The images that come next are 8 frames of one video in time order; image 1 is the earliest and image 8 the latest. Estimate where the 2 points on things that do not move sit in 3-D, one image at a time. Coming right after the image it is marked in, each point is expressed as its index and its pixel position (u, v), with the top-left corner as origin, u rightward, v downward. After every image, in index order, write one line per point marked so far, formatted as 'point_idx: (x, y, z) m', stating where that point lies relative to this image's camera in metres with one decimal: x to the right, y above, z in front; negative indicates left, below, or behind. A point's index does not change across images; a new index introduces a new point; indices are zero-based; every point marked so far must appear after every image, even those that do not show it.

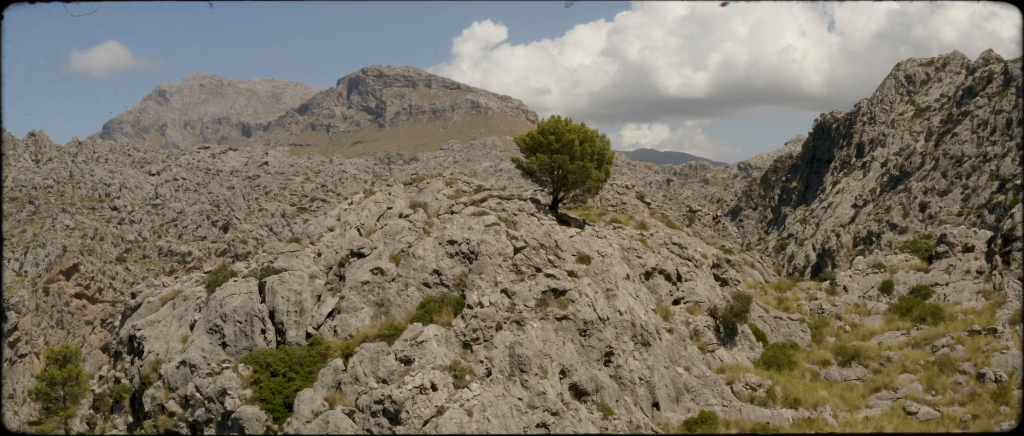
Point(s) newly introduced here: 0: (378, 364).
0: (-4.0, -4.6, +19.1) m
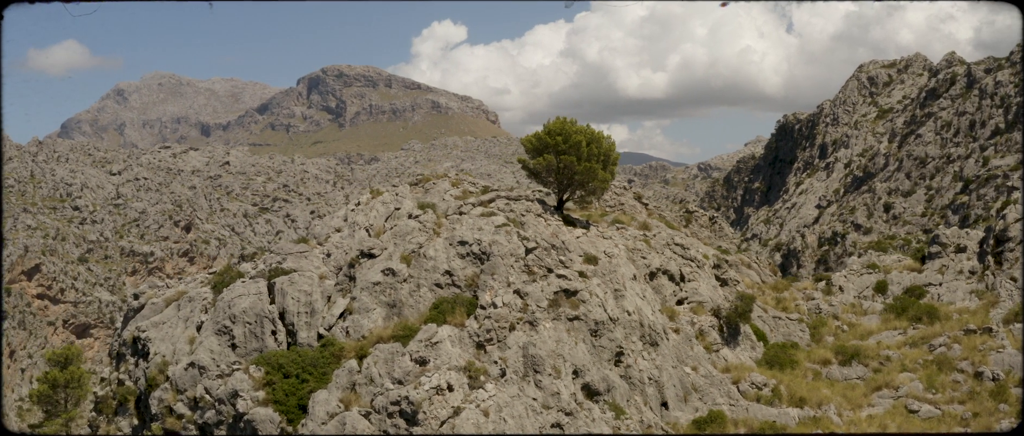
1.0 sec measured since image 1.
0: (-3.6, -4.6, +19.0) m
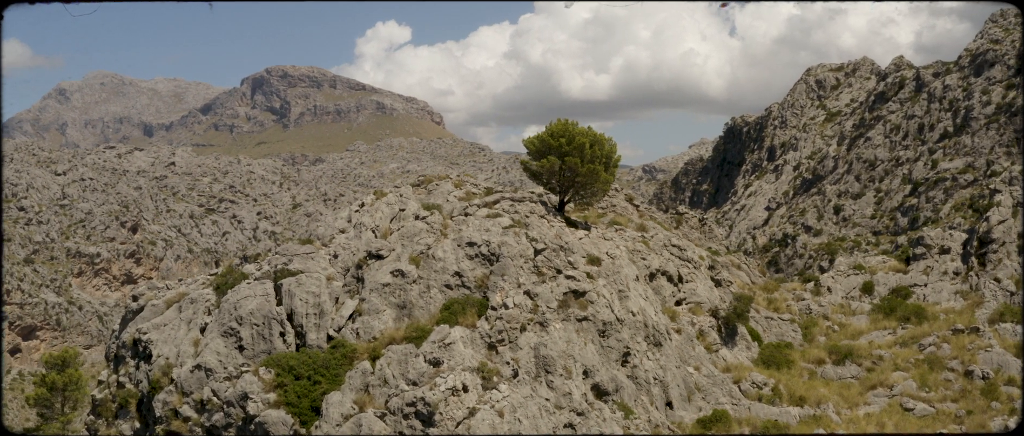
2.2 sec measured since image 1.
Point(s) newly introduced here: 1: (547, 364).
0: (-3.2, -4.6, +18.9) m
1: (+1.1, -4.8, +19.9) m
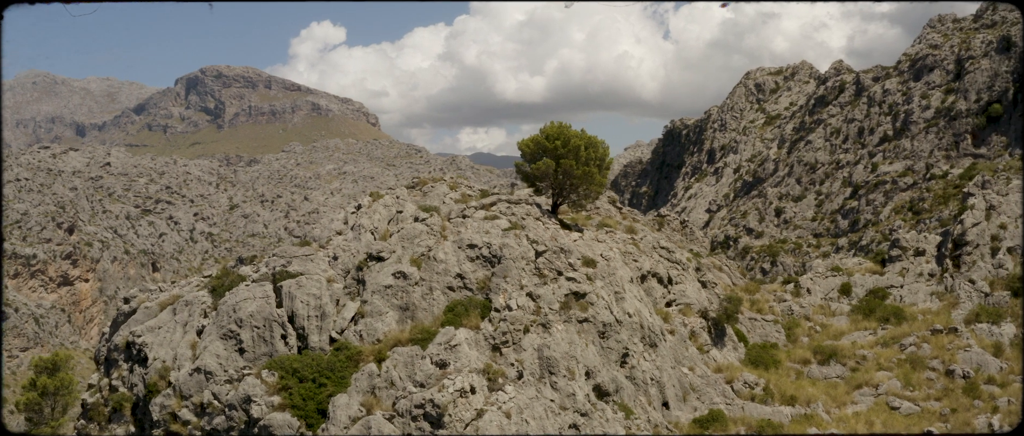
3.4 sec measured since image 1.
0: (-3.0, -4.7, +18.9) m
1: (+1.3, -4.8, +20.0) m
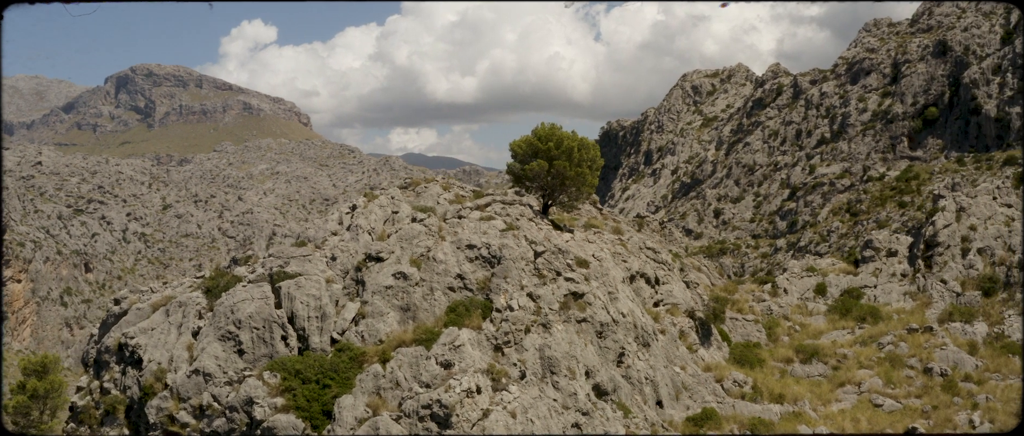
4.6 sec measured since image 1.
0: (-2.9, -4.7, +18.9) m
1: (+1.3, -4.9, +20.2) m
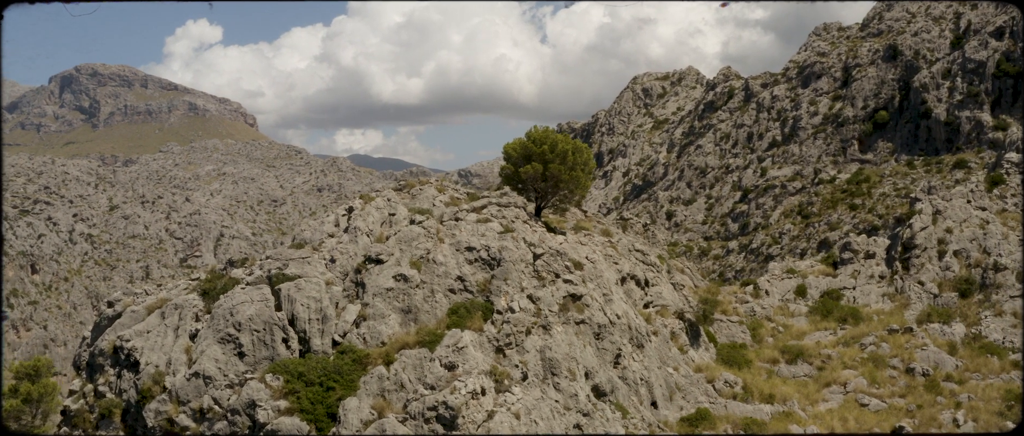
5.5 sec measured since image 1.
0: (-2.8, -4.8, +19.0) m
1: (+1.4, -5.0, +20.4) m
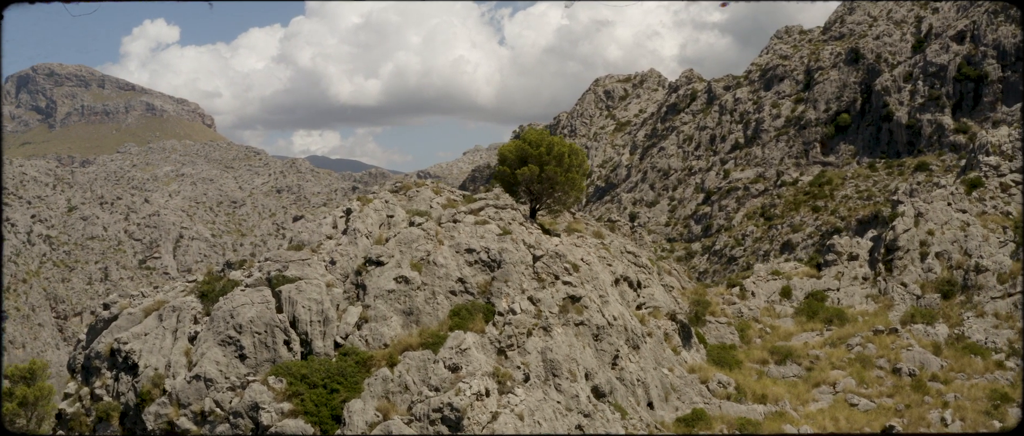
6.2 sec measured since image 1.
0: (-2.7, -4.8, +19.1) m
1: (+1.4, -5.1, +20.6) m
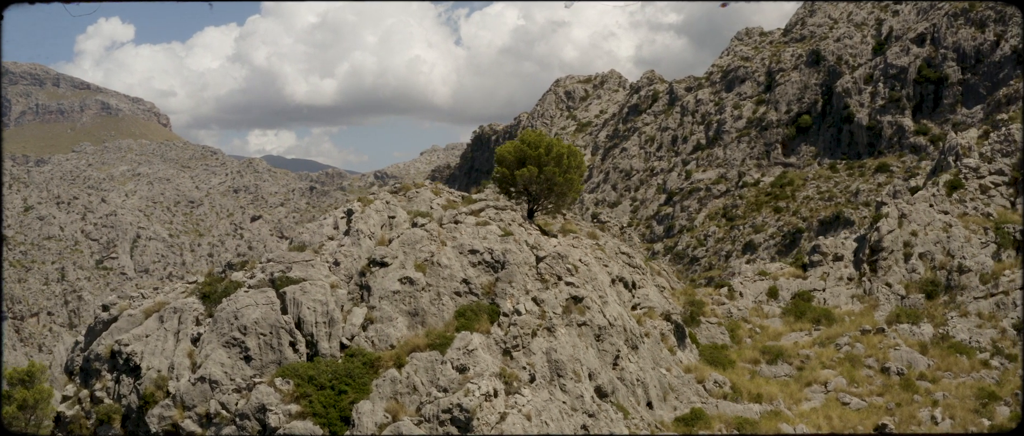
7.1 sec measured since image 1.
0: (-2.5, -4.9, +19.1) m
1: (+1.6, -5.1, +20.8) m
